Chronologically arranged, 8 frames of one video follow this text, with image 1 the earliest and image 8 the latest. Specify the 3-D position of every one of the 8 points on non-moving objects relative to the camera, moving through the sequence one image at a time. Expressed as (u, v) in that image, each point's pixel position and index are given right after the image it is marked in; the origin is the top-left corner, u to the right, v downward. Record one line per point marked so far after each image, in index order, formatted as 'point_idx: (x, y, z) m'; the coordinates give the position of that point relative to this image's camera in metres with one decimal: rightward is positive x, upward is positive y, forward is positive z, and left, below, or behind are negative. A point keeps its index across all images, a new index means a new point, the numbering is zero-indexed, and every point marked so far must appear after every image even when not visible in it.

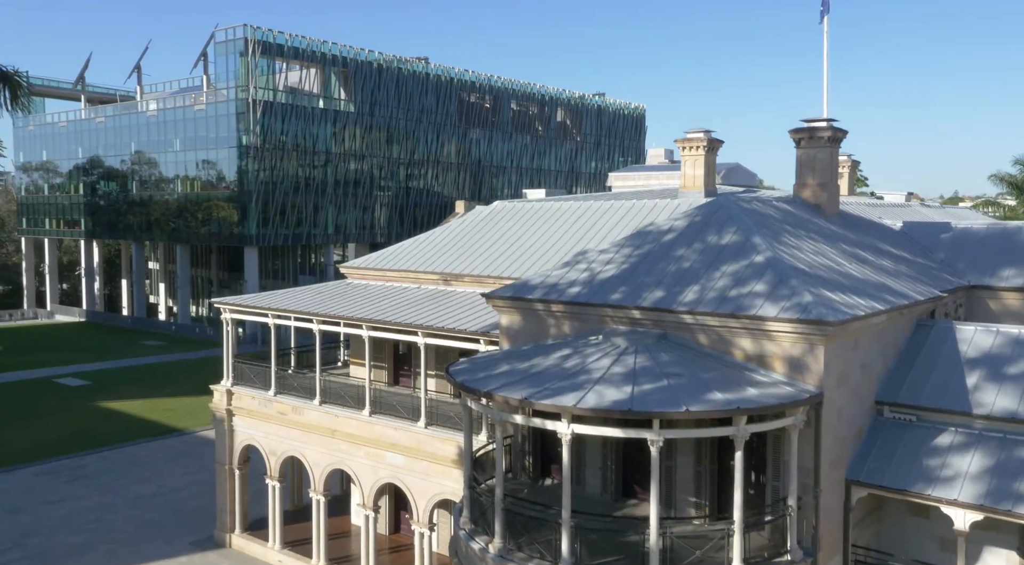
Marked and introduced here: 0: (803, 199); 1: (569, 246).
0: (+5.1, +1.5, +16.7) m
1: (+1.2, +0.7, +19.5) m
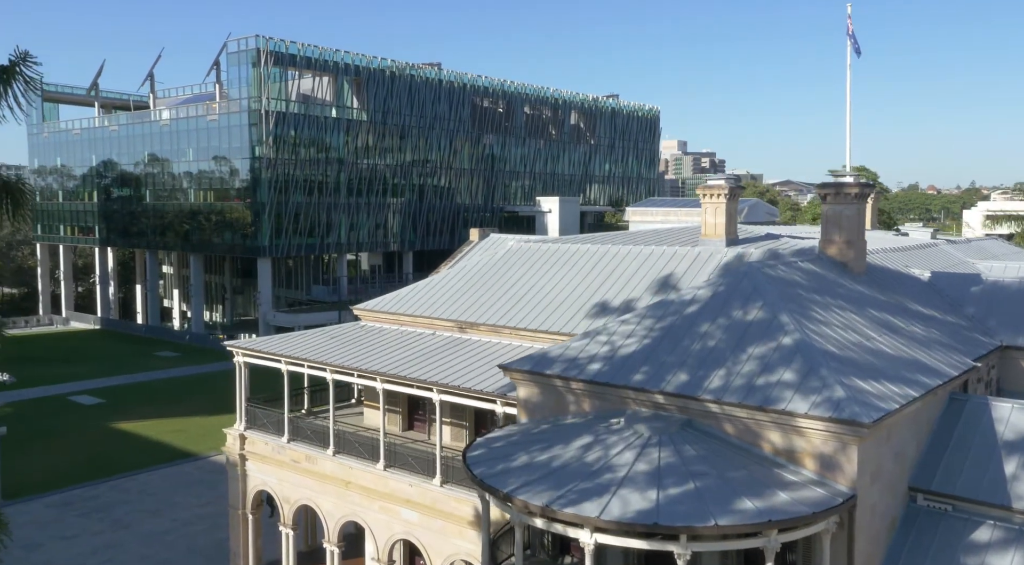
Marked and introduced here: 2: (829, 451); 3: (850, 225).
0: (+5.4, +0.4, +16.1) m
1: (+1.5, -0.3, +19.0) m
2: (+3.6, -1.9, +10.9) m
3: (+5.7, +1.0, +16.0) m
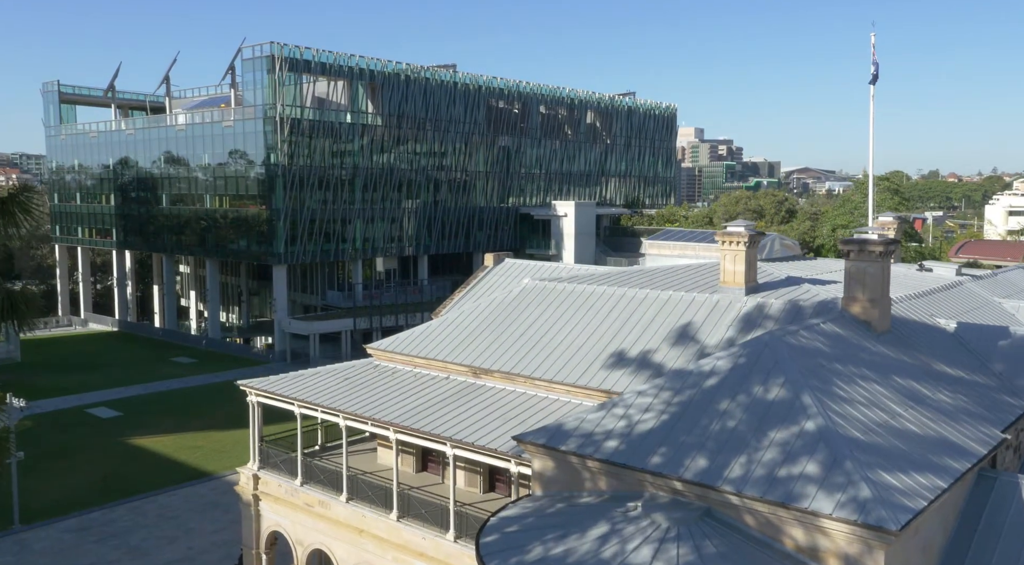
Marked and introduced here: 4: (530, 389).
0: (+5.6, -0.5, +15.7) m
1: (+1.8, -1.2, +18.6) m
2: (+3.8, -3.0, +10.6) m
3: (+5.9, 0.0, +15.6) m
4: (+0.4, -2.1, +18.8) m
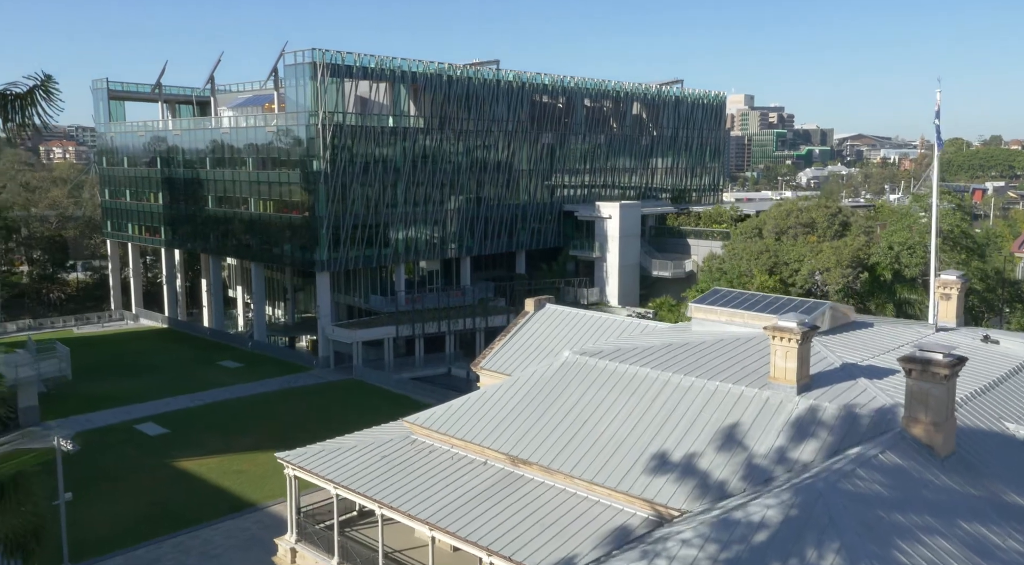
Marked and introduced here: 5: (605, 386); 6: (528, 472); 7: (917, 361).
0: (+6.2, -2.4, +14.7) m
1: (+2.5, -3.0, +17.8) m
2: (+4.1, -5.1, +9.7) m
3: (+6.5, -1.9, +14.5) m
4: (+1.1, -3.9, +18.1) m
5: (+1.9, -2.1, +19.9) m
6: (+0.3, -3.8, +18.9) m
7: (+6.2, -1.2, +14.6) m
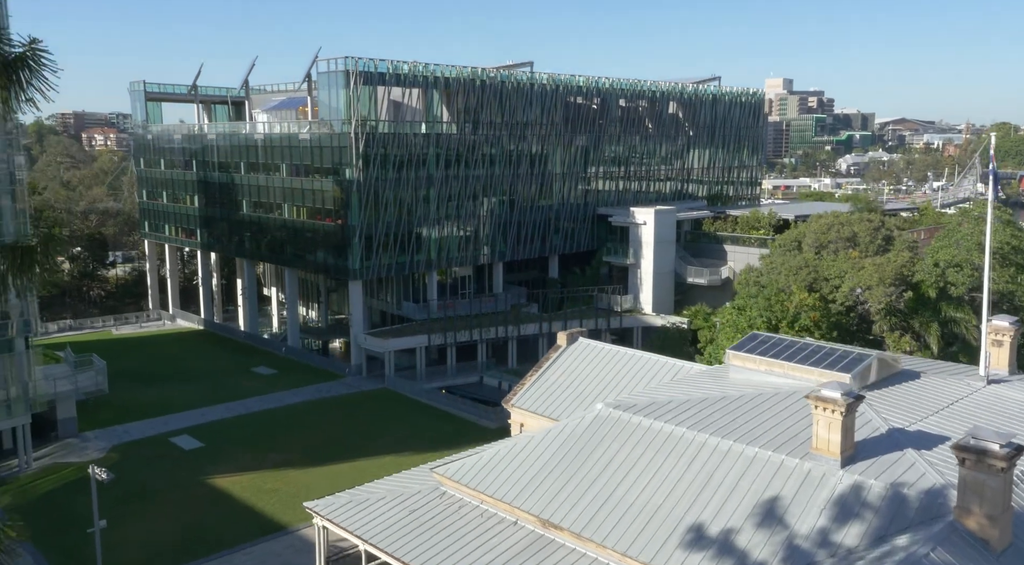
0: (+6.6, -3.6, +13.9) m
1: (+3.1, -4.1, +17.2) m
2: (+4.4, -6.4, +9.1) m
3: (+6.9, -3.1, +13.7) m
4: (+1.7, -5.0, +17.5) m
5: (+2.6, -3.3, +19.3) m
6: (+0.9, -4.9, +18.4) m
7: (+6.7, -2.4, +13.8) m
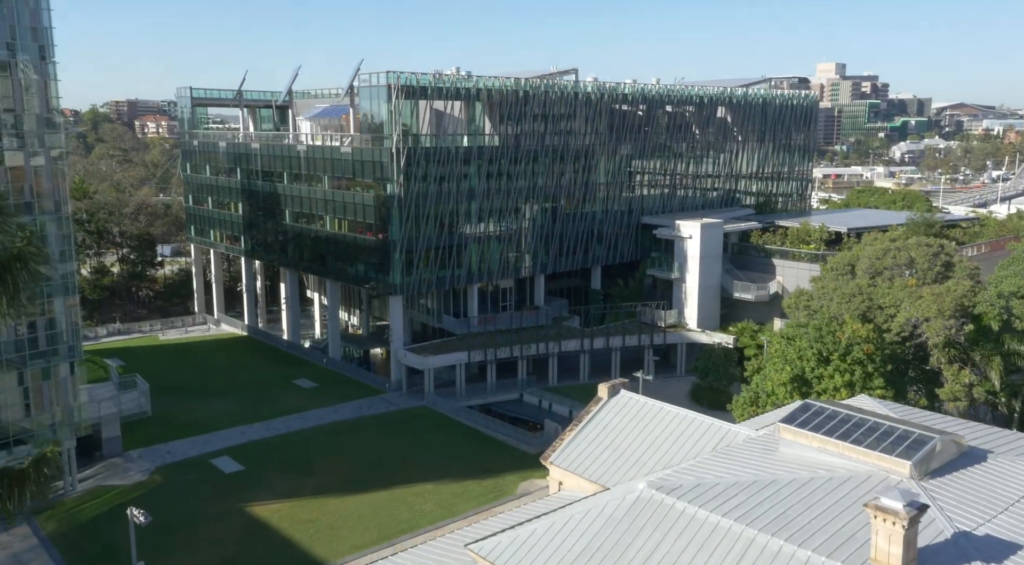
0: (+7.1, -5.3, +12.7) m
1: (+3.7, -5.7, +16.2) m
2: (+4.6, -8.1, +8.1) m
3: (+7.4, -4.8, +12.5) m
4: (+2.3, -6.6, +16.6) m
5: (+3.3, -4.8, +18.3) m
6: (+1.6, -6.5, +17.5) m
7: (+7.1, -4.1, +12.6) m
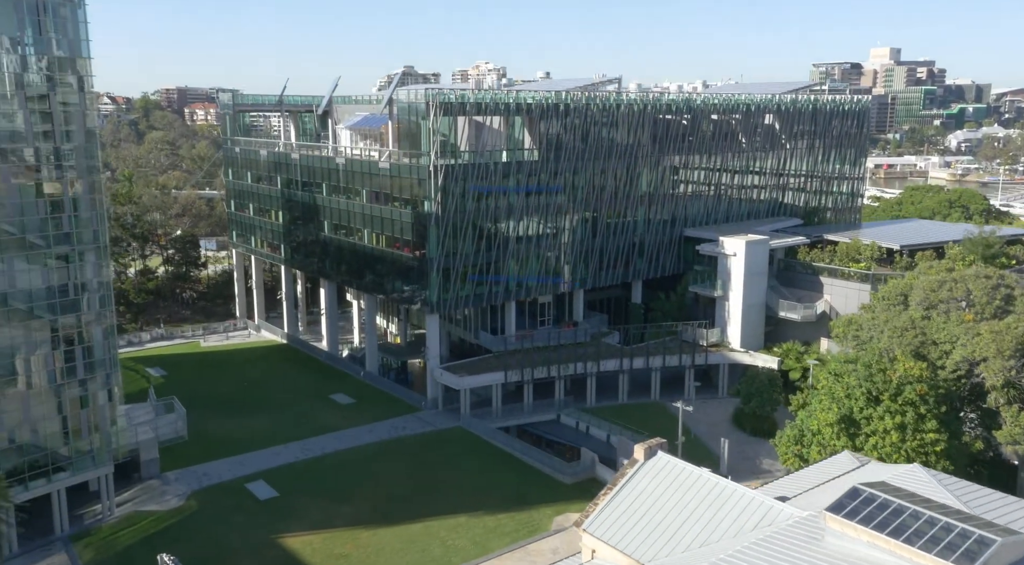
0: (+7.2, -7.1, +11.4) m
1: (+4.0, -7.5, +15.1) m
2: (+4.5, -10.0, +7.0) m
3: (+7.5, -6.6, +11.2) m
4: (+2.6, -8.3, +15.5) m
5: (+3.7, -6.5, +17.2) m
6: (+2.0, -8.2, +16.5) m
7: (+7.2, -5.9, +11.3) m
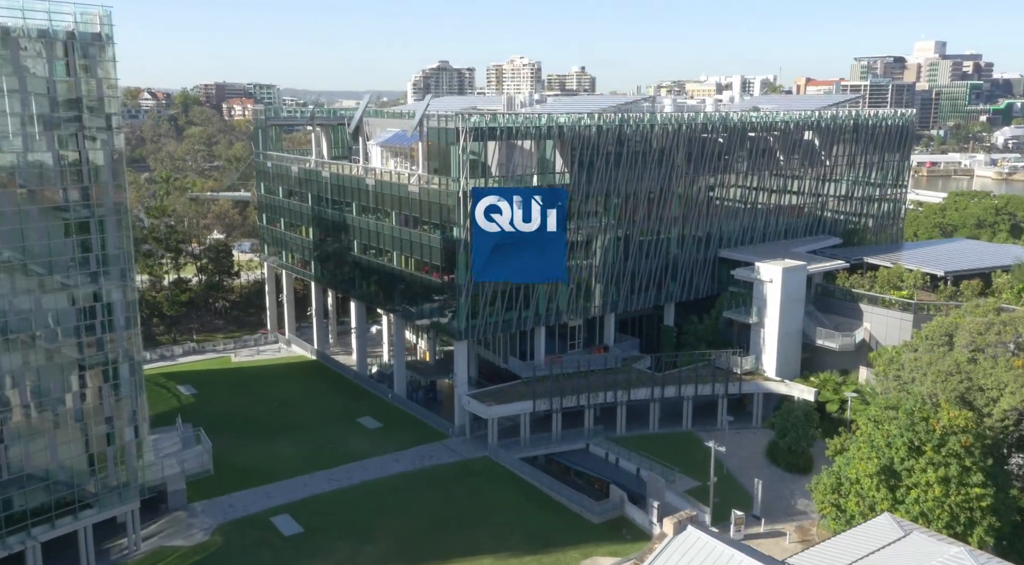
0: (+7.2, -9.0, +10.3) m
1: (+4.1, -9.3, +14.0) m
2: (+4.4, -12.0, +5.9) m
3: (+7.5, -8.5, +10.0) m
4: (+2.8, -10.2, +14.5) m
5: (+4.0, -8.4, +16.1) m
6: (+2.2, -10.0, +15.5) m
7: (+7.3, -7.8, +10.1) m
